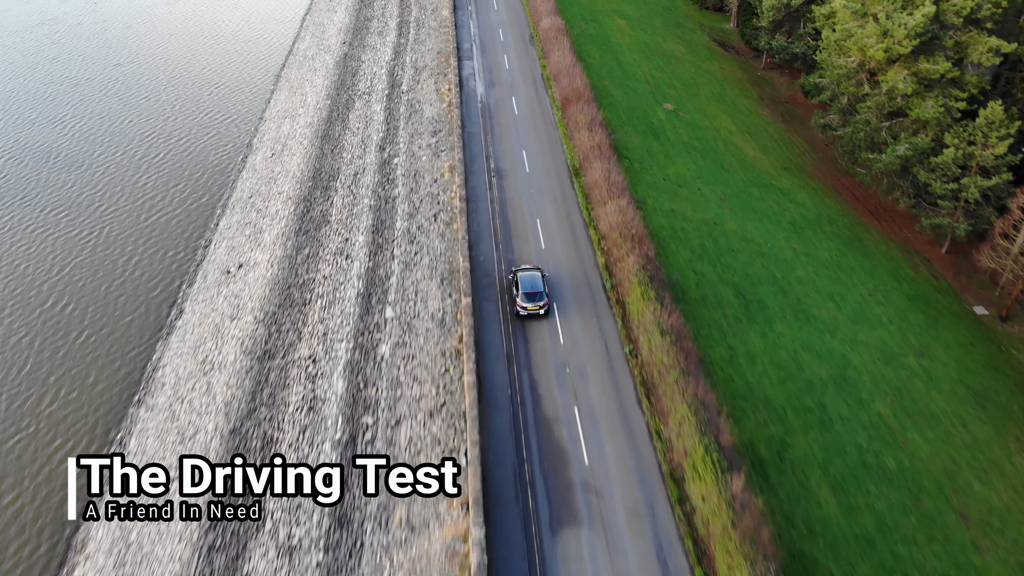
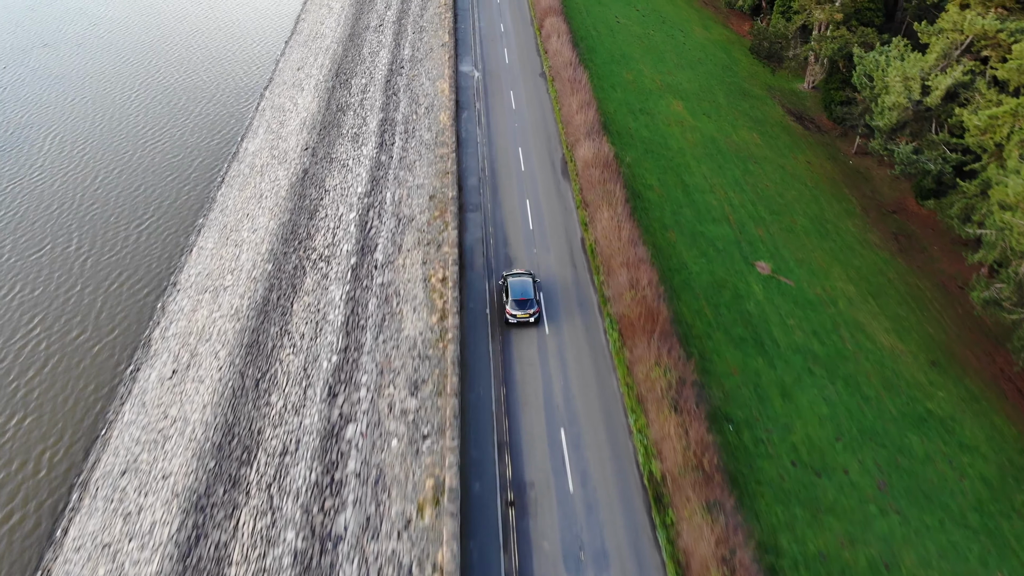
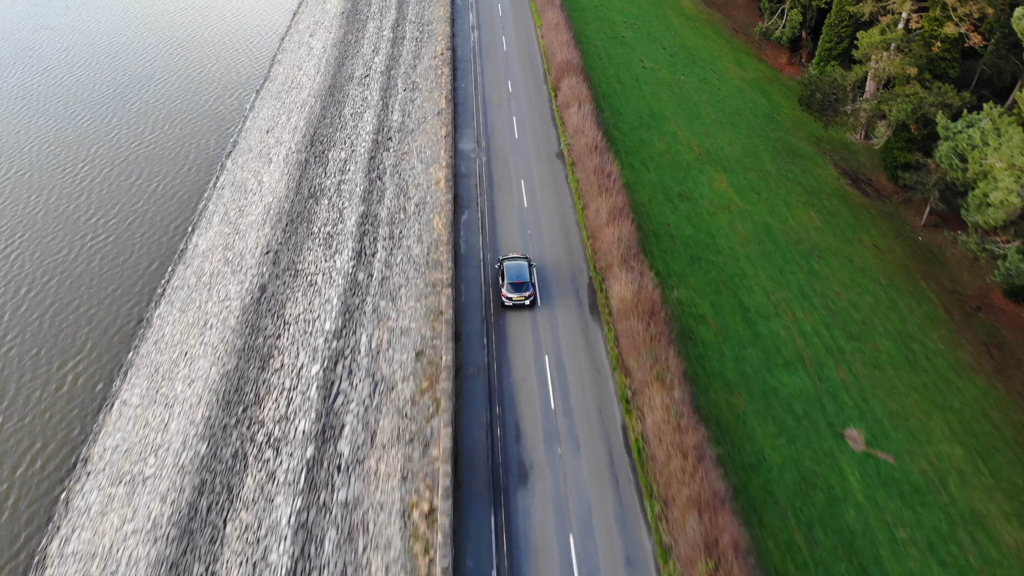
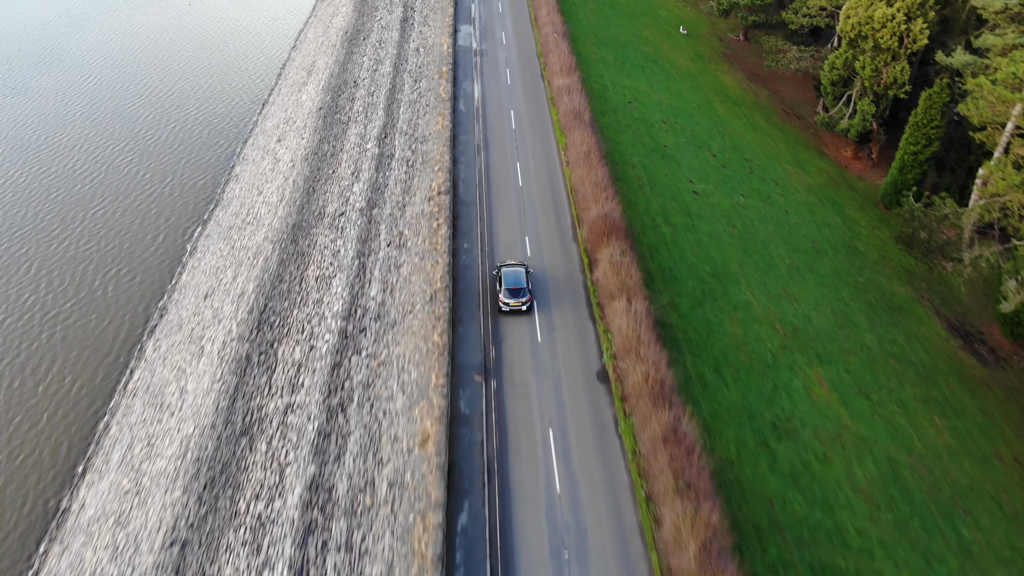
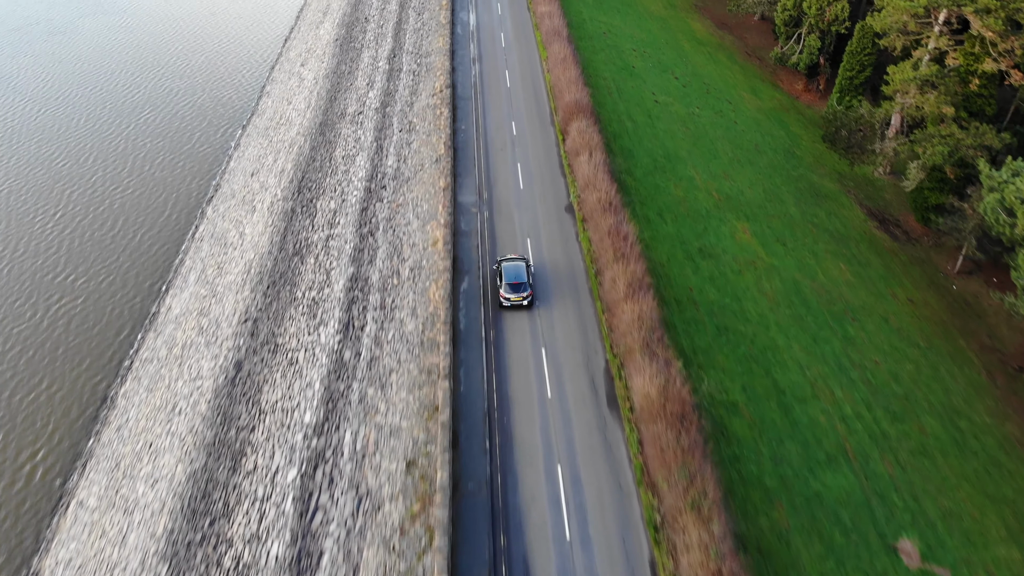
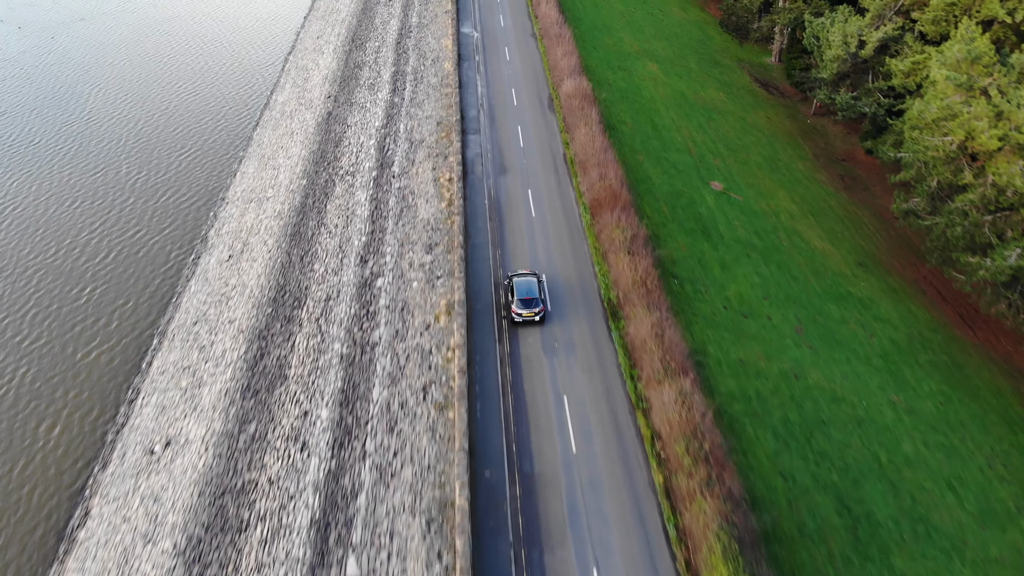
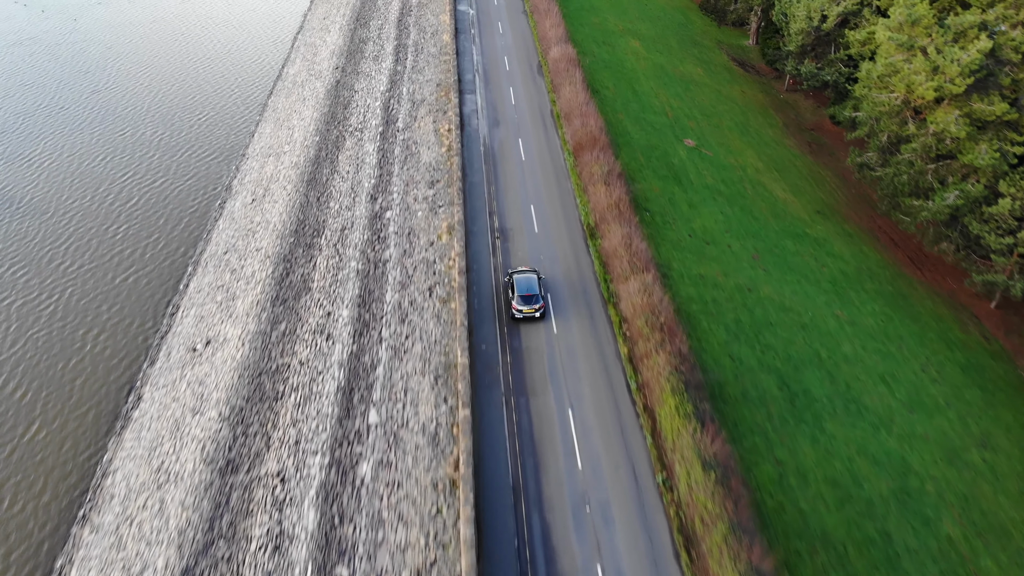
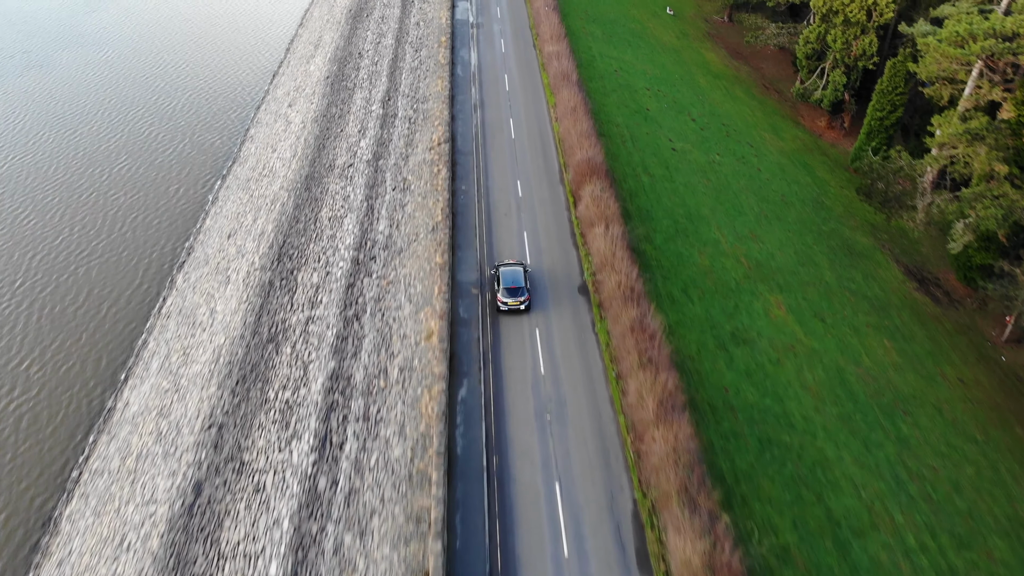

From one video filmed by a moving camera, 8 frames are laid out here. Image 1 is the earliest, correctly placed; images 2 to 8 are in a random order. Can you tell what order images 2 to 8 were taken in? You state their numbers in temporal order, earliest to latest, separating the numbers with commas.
7, 6, 2, 3, 5, 8, 4
